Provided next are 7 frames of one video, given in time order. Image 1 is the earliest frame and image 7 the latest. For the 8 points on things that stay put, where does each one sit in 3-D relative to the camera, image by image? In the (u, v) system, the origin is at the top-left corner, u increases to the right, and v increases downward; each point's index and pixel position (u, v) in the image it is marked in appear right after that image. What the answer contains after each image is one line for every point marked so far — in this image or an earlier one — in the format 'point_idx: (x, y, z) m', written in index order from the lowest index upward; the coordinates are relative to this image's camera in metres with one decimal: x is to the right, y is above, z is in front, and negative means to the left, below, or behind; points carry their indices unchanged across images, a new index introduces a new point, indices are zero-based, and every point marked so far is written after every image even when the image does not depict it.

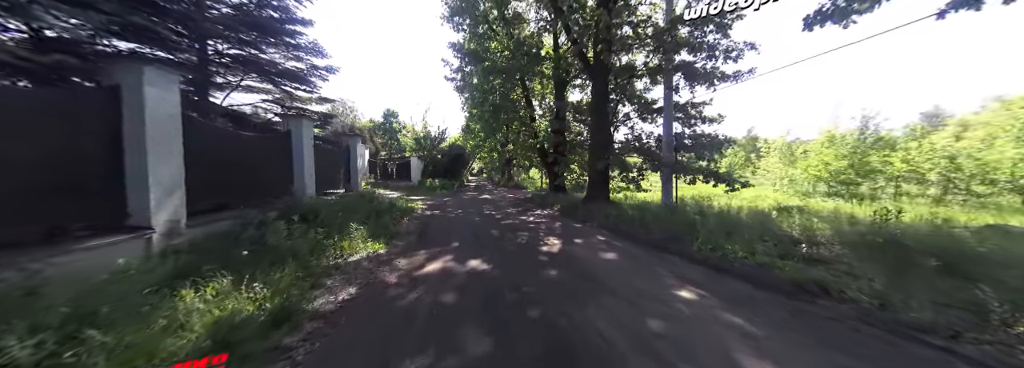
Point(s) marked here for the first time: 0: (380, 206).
0: (-4.7, -0.7, +9.0) m
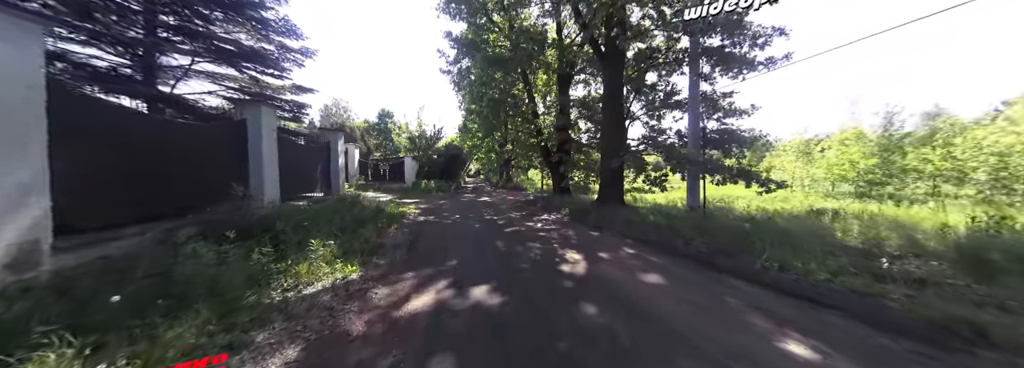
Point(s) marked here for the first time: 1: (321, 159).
0: (-4.5, -0.8, +7.6) m
1: (-6.5, +0.9, +8.5) m
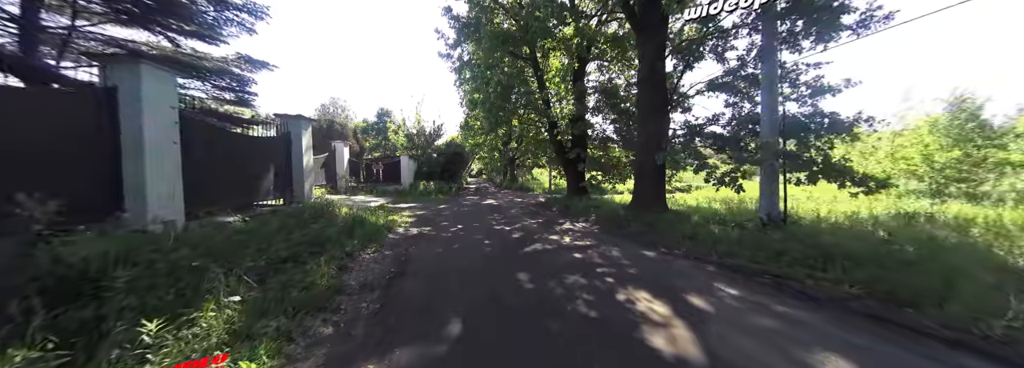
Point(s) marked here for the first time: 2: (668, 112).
0: (-4.0, -0.9, +5.4) m
1: (-6.0, +0.8, +6.3) m
2: (+5.4, +2.6, +8.7) m
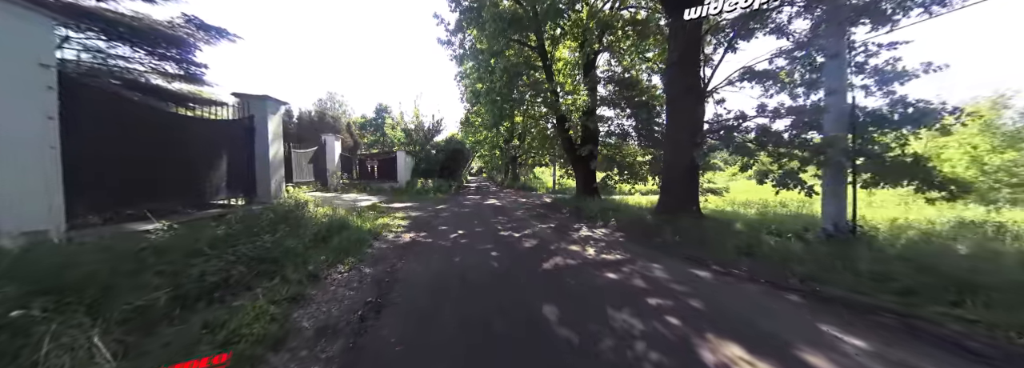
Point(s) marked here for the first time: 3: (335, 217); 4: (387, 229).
0: (-3.7, -0.8, +4.2) m
1: (-5.7, +0.9, +5.1) m
2: (+5.7, +2.6, +7.5) m
3: (-4.5, -0.8, +6.3) m
4: (-3.4, -1.2, +6.8) m
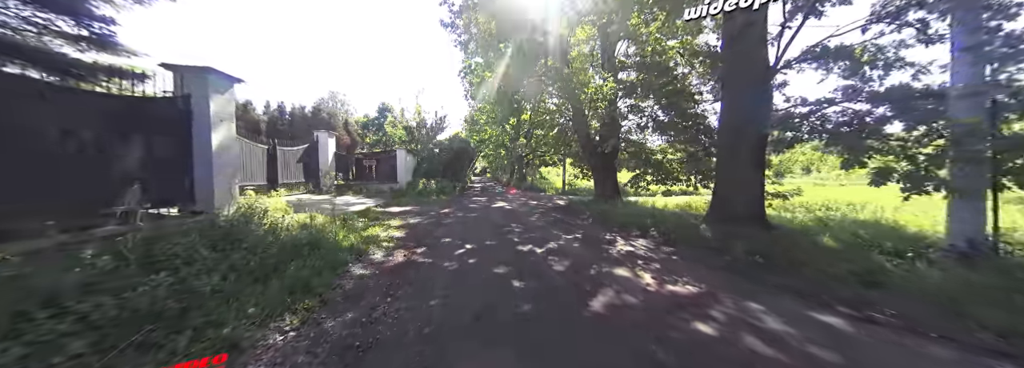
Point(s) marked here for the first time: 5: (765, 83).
0: (-3.3, -0.9, +2.9) m
1: (-5.3, +0.8, +3.8) m
2: (+6.2, +2.5, +6.0) m
3: (-4.0, -0.9, +5.0) m
4: (-2.9, -1.3, +5.4) m
5: (+6.1, +2.4, +6.1) m
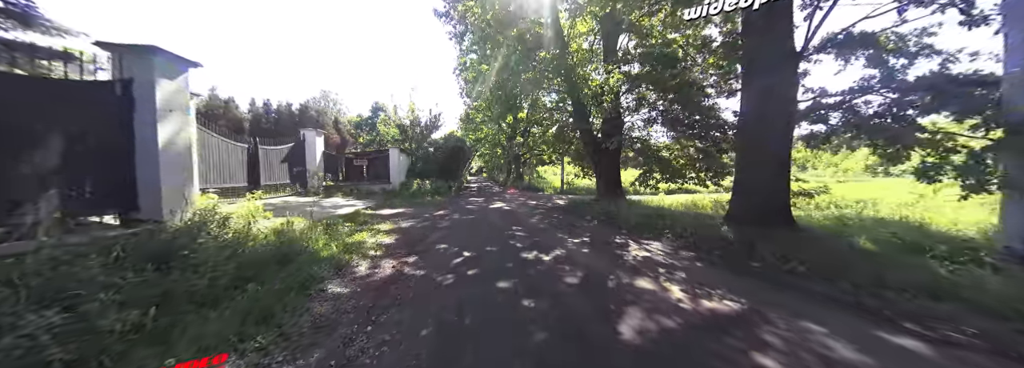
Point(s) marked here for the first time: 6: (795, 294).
0: (-3.2, -0.9, +2.2) m
1: (-5.2, +0.8, +3.1) m
2: (+6.2, +2.6, +5.5) m
3: (-4.0, -0.9, +4.3) m
4: (-2.9, -1.3, +4.8) m
5: (+6.2, +2.5, +5.6) m
6: (+3.8, -1.5, +3.4) m
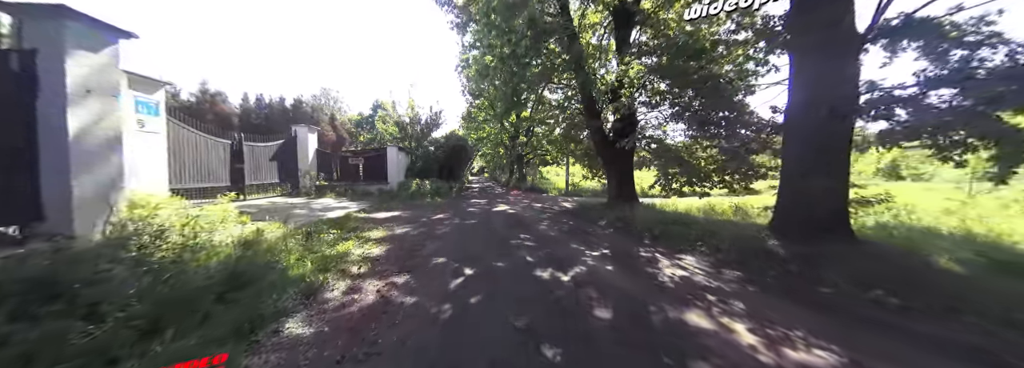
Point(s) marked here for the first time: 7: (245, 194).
0: (-3.0, -0.9, +1.5) m
1: (-5.0, +0.7, +2.3) m
2: (+6.4, +2.5, +4.7) m
3: (-3.8, -0.9, +3.5) m
4: (-2.7, -1.3, +4.0) m
5: (+6.4, +2.4, +4.8) m
6: (+4.0, -1.6, +2.6) m
7: (-10.0, -0.4, +9.4) m
